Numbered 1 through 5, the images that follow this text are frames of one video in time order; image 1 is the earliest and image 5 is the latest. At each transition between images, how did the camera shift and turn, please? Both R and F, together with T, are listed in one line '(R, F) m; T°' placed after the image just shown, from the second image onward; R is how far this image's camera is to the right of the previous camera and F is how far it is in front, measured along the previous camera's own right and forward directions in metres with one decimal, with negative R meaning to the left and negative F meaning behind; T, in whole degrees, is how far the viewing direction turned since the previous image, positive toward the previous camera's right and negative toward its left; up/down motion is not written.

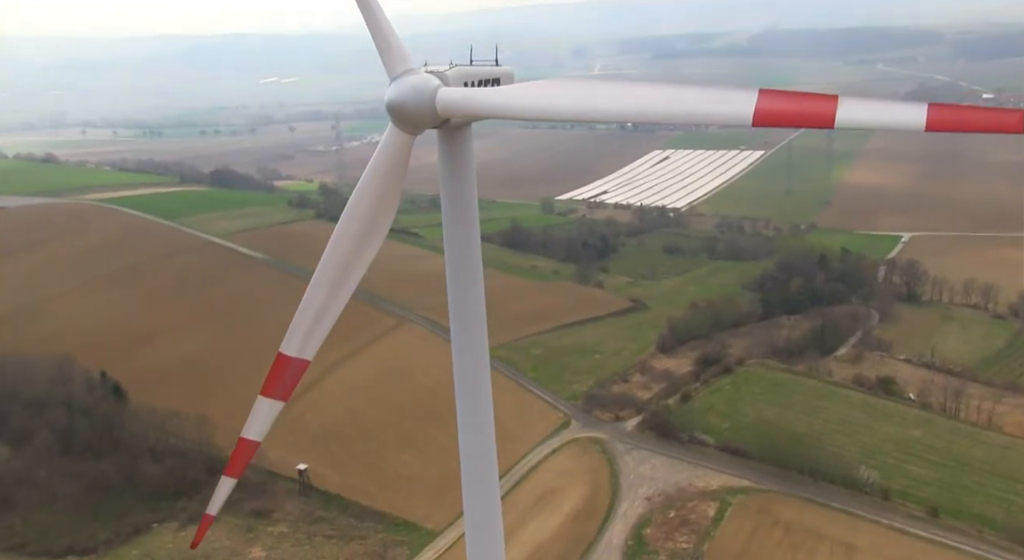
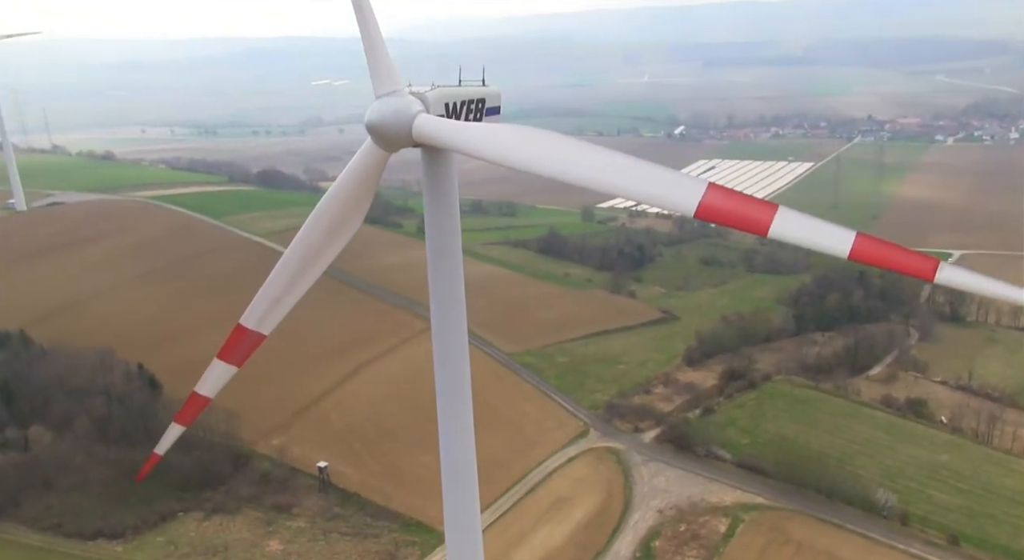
(+0.5, -0.2) m; -3°
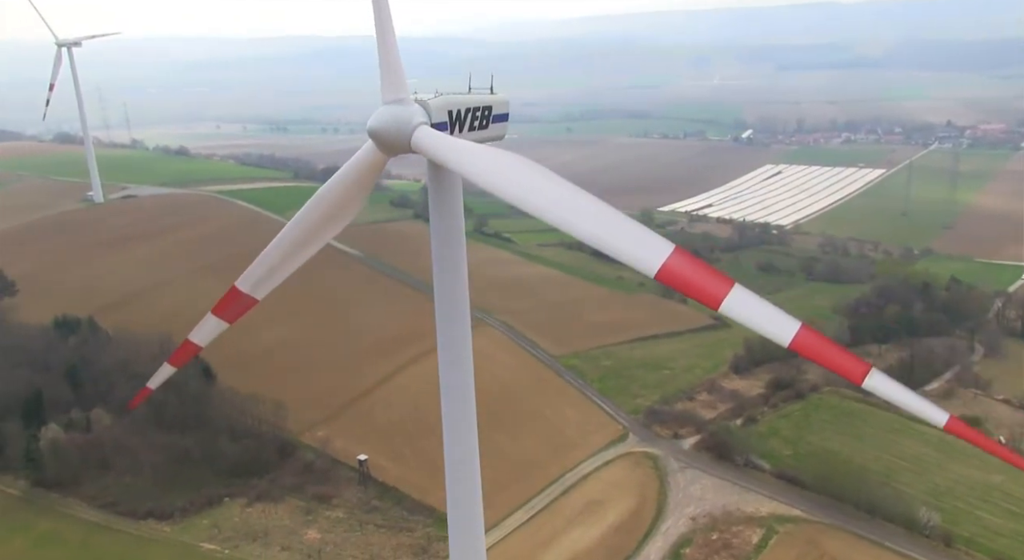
(+0.5, -0.1) m; -4°
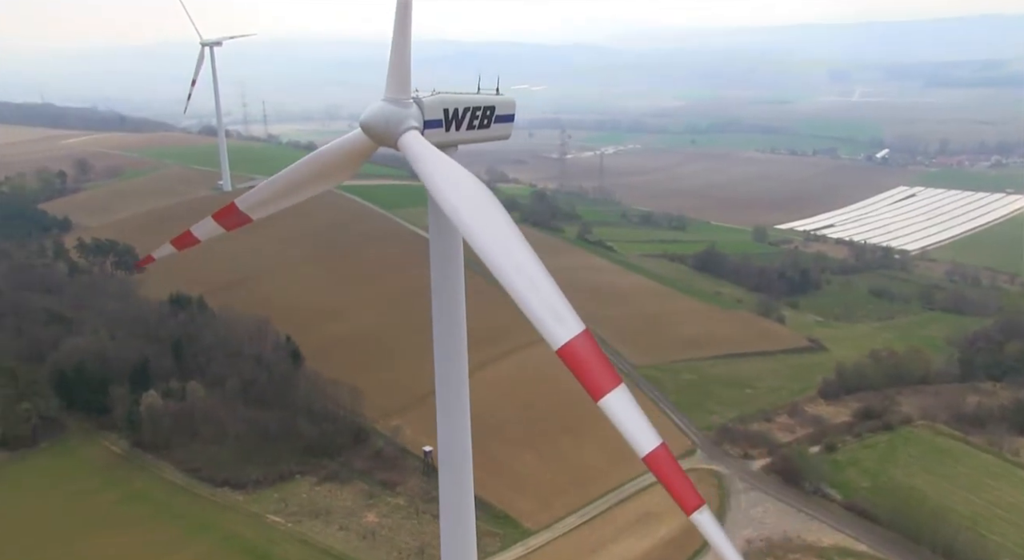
(+1.0, -0.1) m; -8°
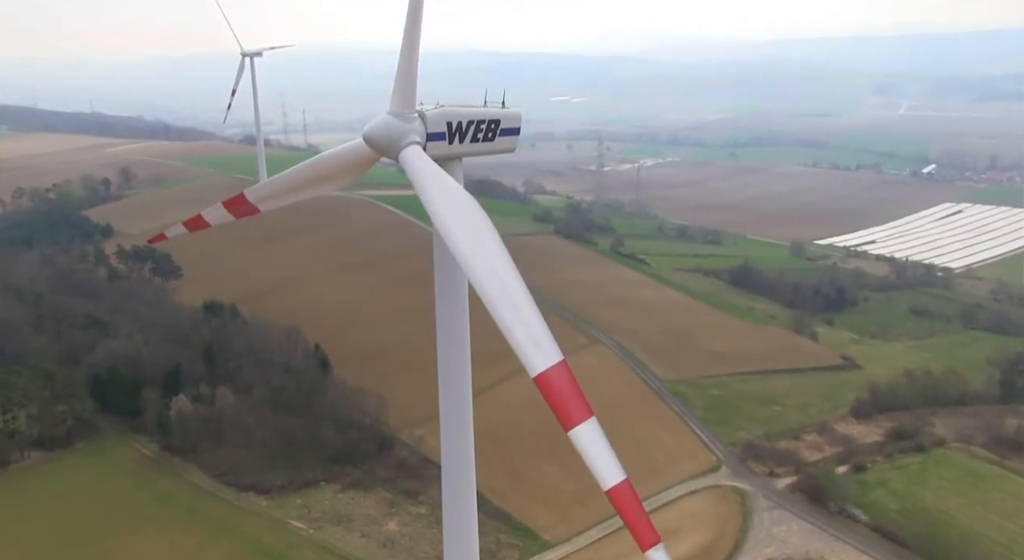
(+0.3, 0.0) m; -3°
